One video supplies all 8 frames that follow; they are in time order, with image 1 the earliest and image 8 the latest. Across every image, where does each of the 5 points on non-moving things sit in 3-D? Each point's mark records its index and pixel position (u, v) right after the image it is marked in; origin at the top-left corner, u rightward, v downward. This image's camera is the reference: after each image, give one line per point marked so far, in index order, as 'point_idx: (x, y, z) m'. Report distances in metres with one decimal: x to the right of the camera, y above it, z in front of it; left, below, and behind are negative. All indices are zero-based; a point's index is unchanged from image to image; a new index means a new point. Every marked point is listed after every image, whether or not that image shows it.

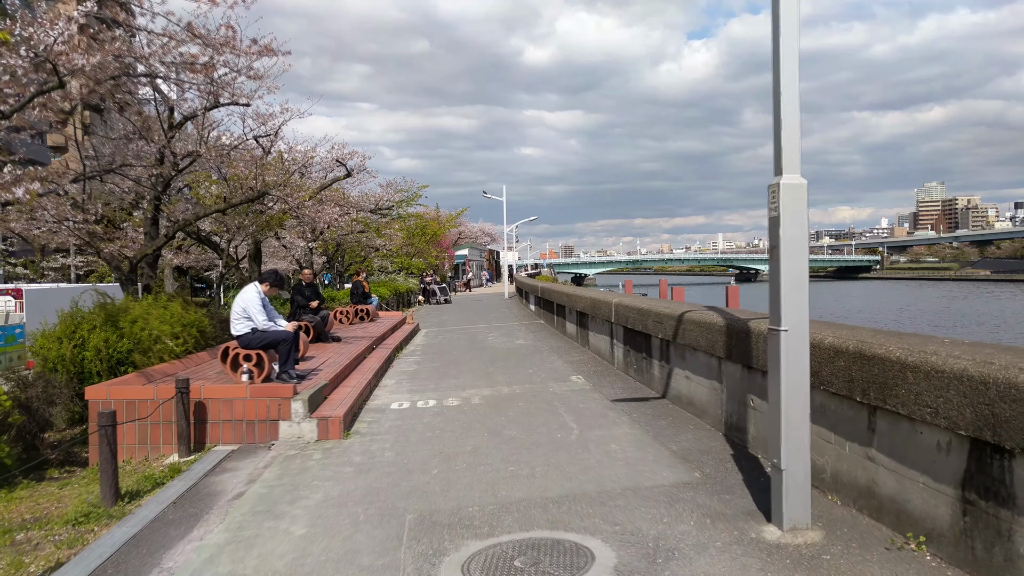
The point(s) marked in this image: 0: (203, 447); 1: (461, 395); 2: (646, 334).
0: (-2.8, -1.4, +6.6) m
1: (-0.6, -1.2, +8.5) m
2: (+1.5, -0.5, +8.1) m
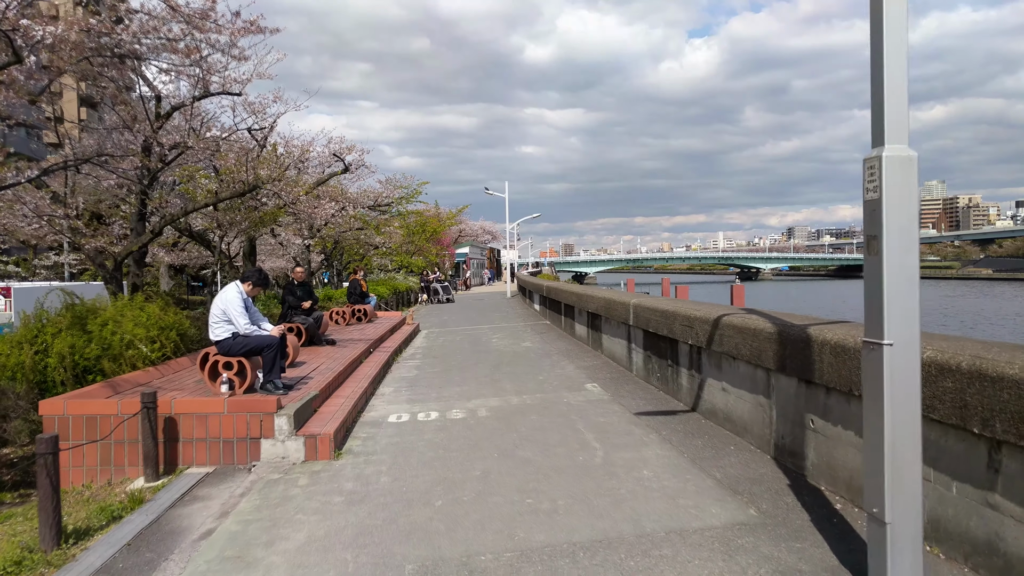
0: (-2.6, -1.4, +5.8) m
1: (-0.5, -1.2, +7.7) m
2: (+1.6, -0.5, +7.3) m
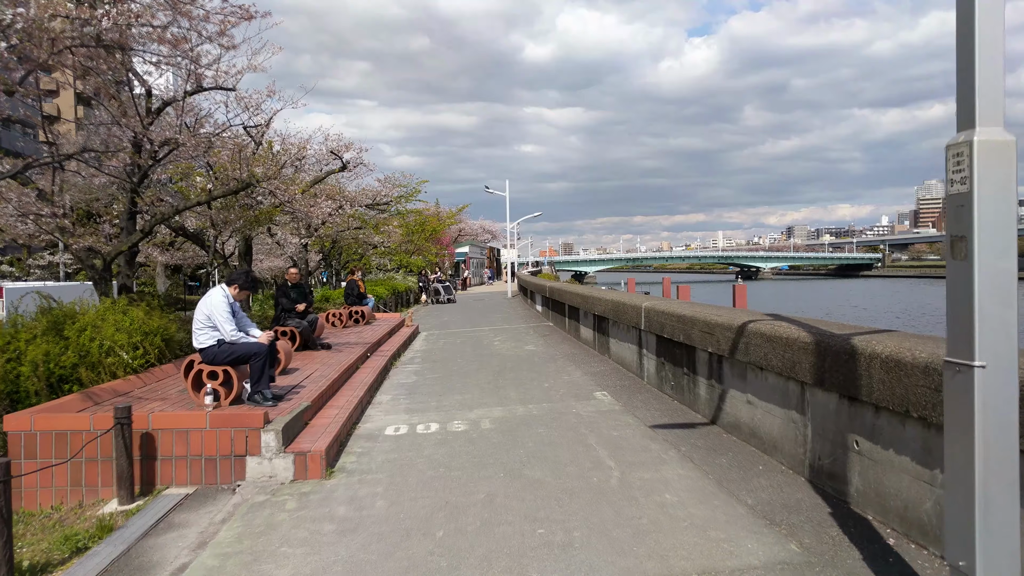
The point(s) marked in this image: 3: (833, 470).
0: (-2.6, -1.5, +5.3) m
1: (-0.4, -1.3, +7.2) m
2: (+1.6, -0.5, +6.9) m
3: (+1.9, -1.1, +4.3) m
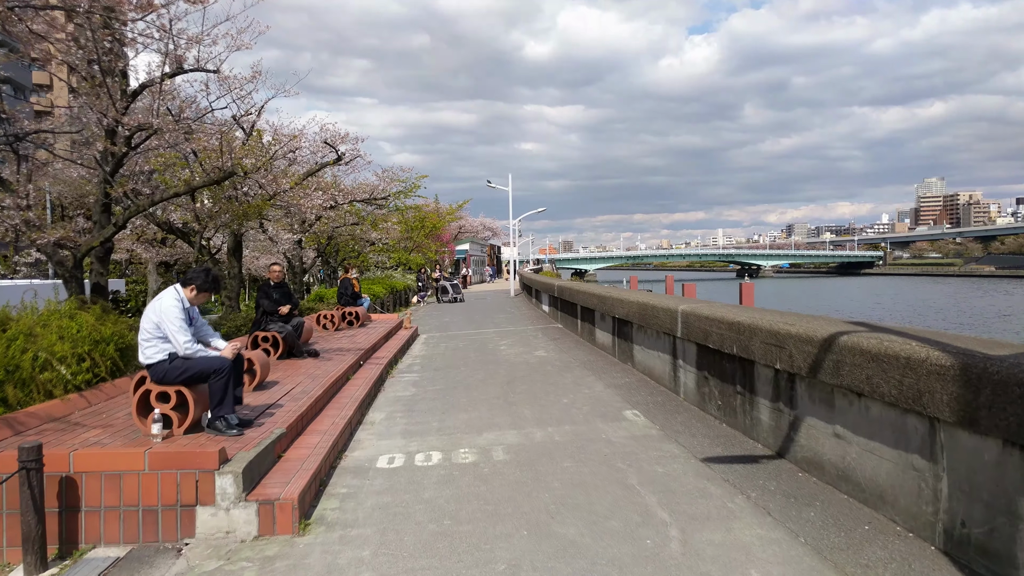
0: (-2.5, -1.5, +4.1) m
1: (-0.3, -1.3, +6.0) m
2: (+1.8, -0.5, +5.7) m
3: (+2.0, -1.1, +3.1) m
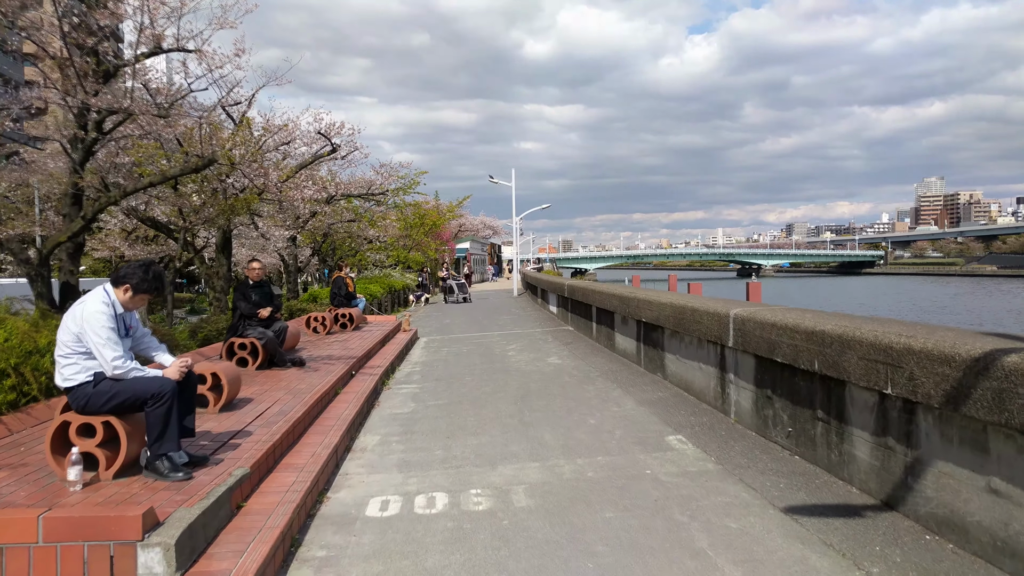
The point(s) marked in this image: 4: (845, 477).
0: (-2.3, -1.5, +3.0) m
1: (-0.1, -1.3, +4.8) m
2: (+1.9, -0.5, +4.5) m
3: (+2.2, -1.1, +1.9) m
4: (+1.9, -1.1, +4.3) m
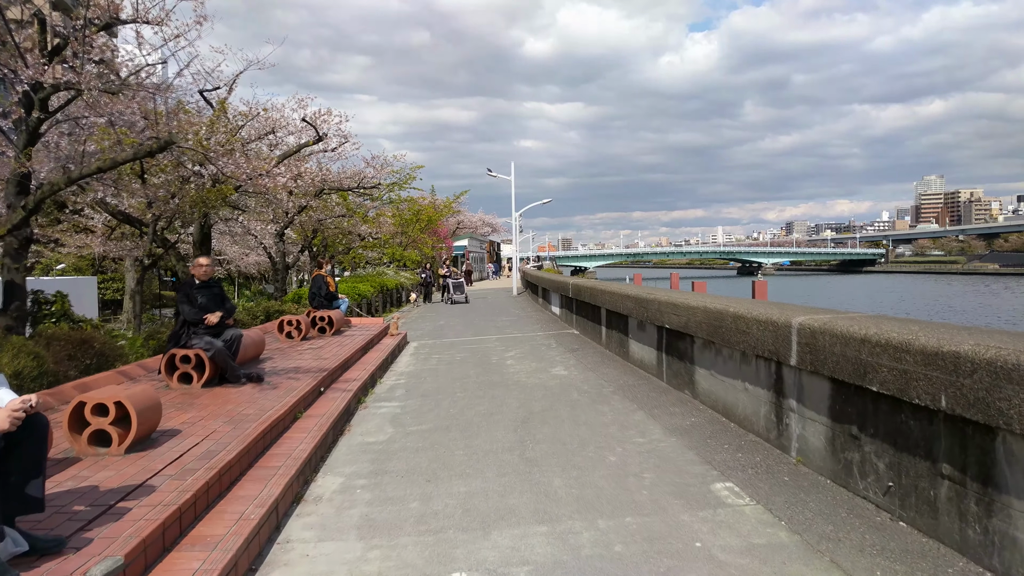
0: (-2.3, -1.5, +1.6) m
1: (-0.1, -1.3, +3.5) m
2: (+1.9, -0.6, +3.1) m
3: (+2.2, -1.1, +0.6) m
4: (+1.9, -1.1, +3.0) m
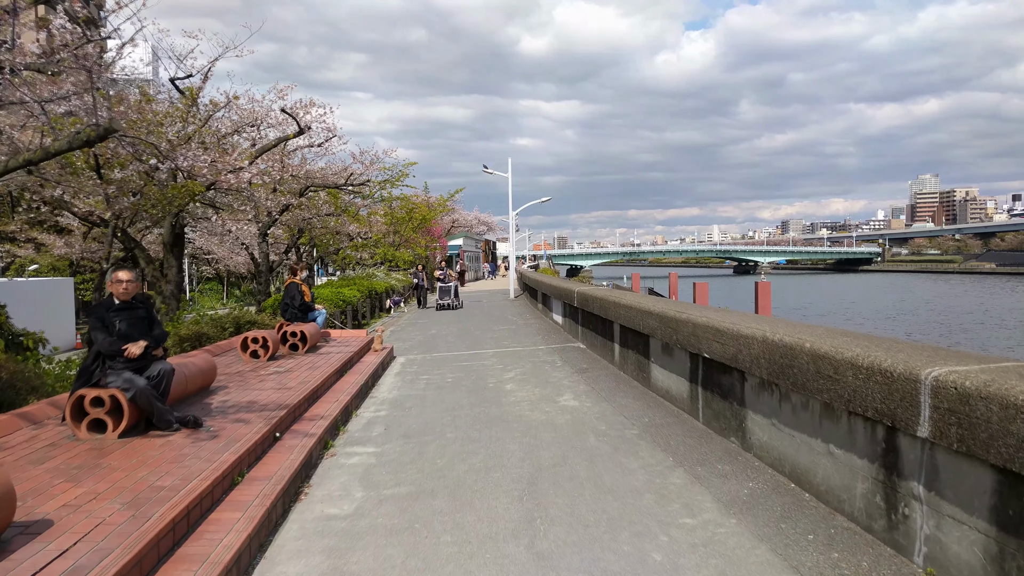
0: (-2.3, -1.7, +0.2) m
1: (-0.1, -1.5, +2.1) m
2: (+2.0, -0.7, +1.7) m
3: (+2.2, -1.3, -0.8) m
4: (+2.0, -1.3, +1.6) m
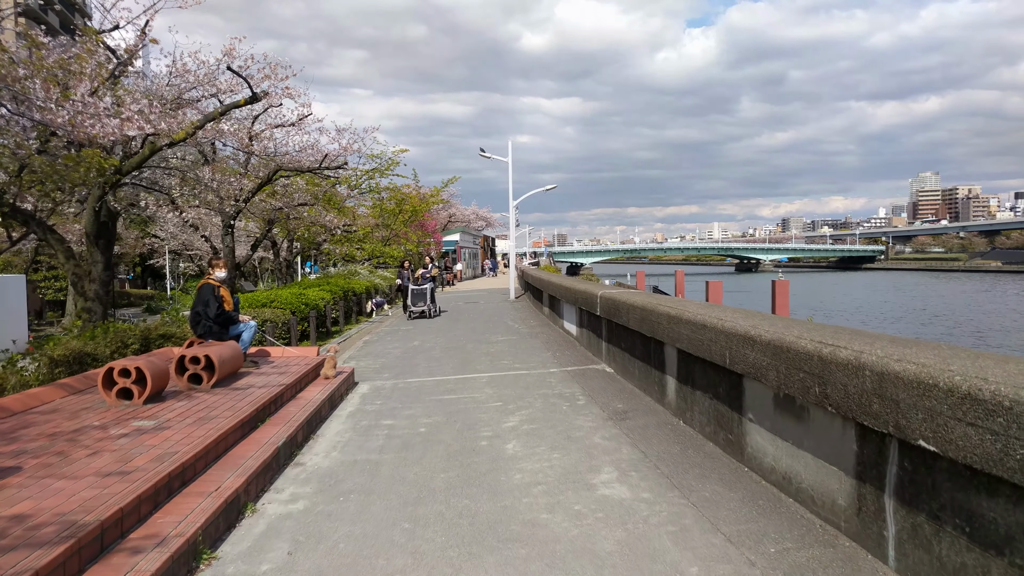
0: (-2.2, -1.7, -3.0) m
1: (-0.1, -1.5, -1.1) m
2: (+2.0, -0.8, -1.4) m
3: (+2.2, -1.4, -4.0) m
4: (+2.0, -1.4, -1.6) m
